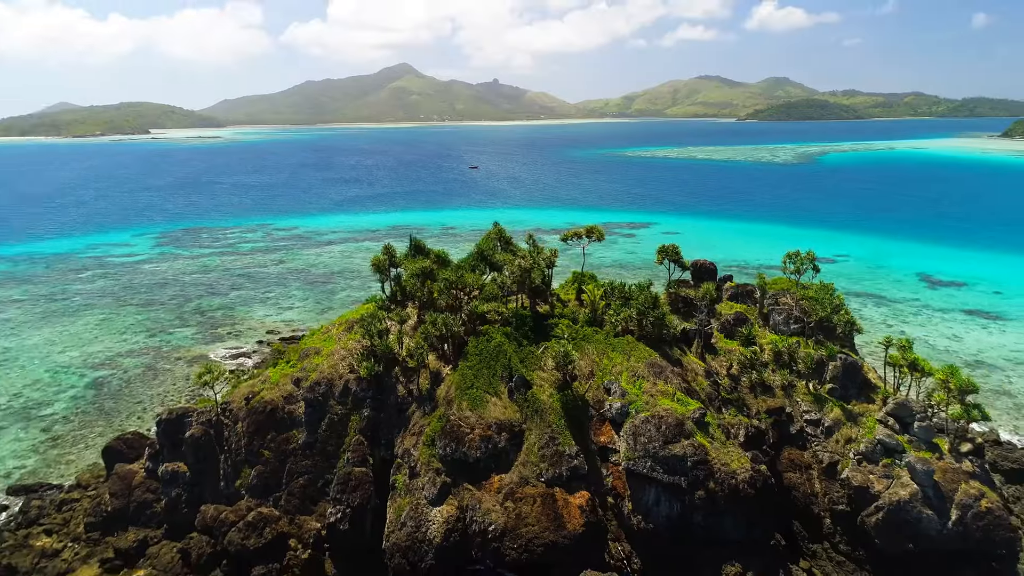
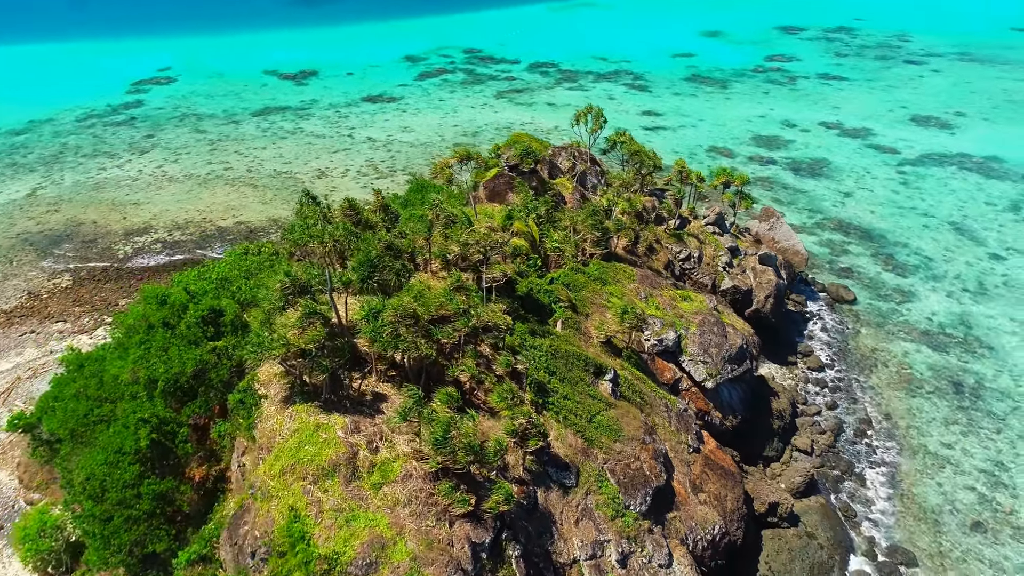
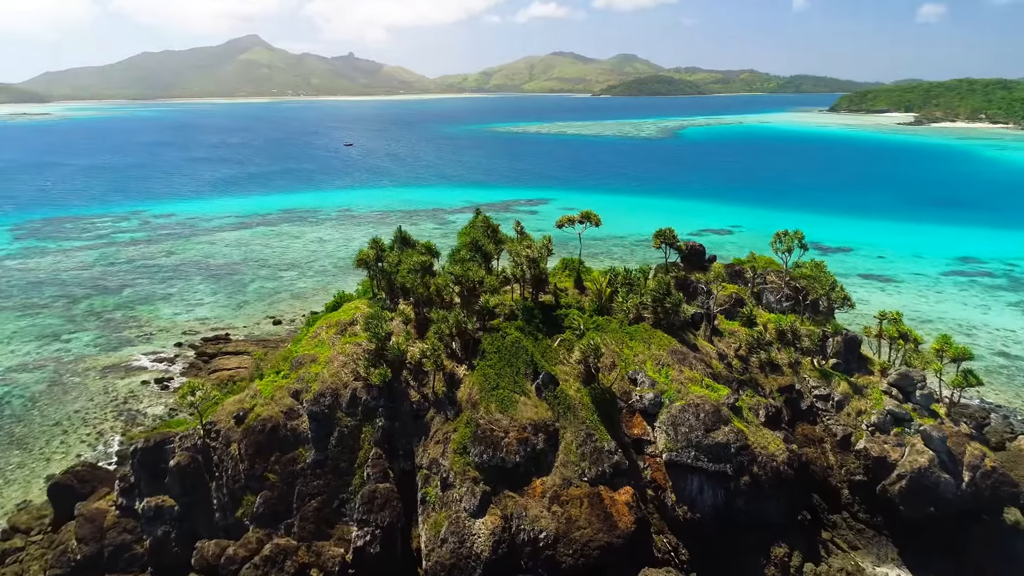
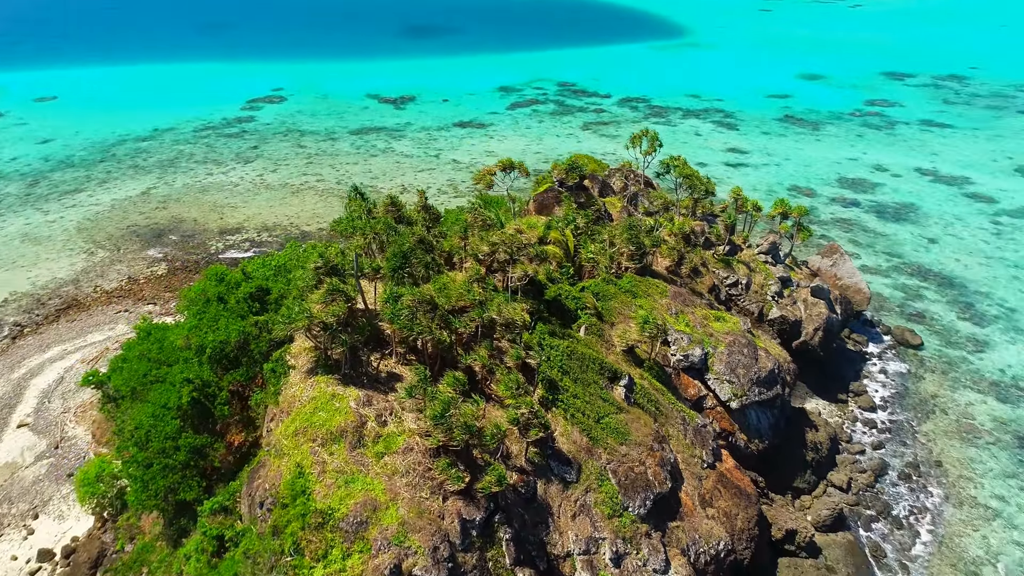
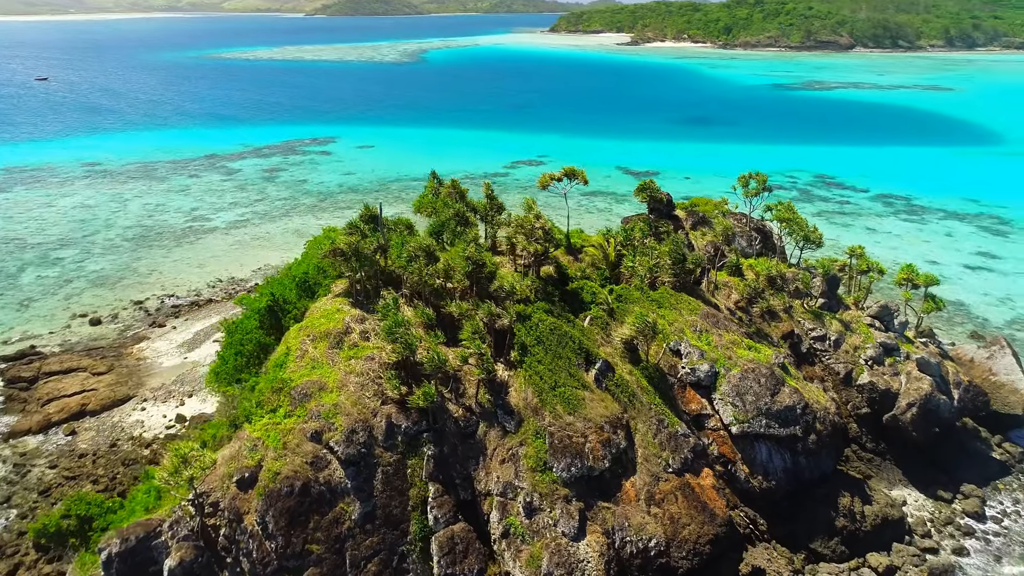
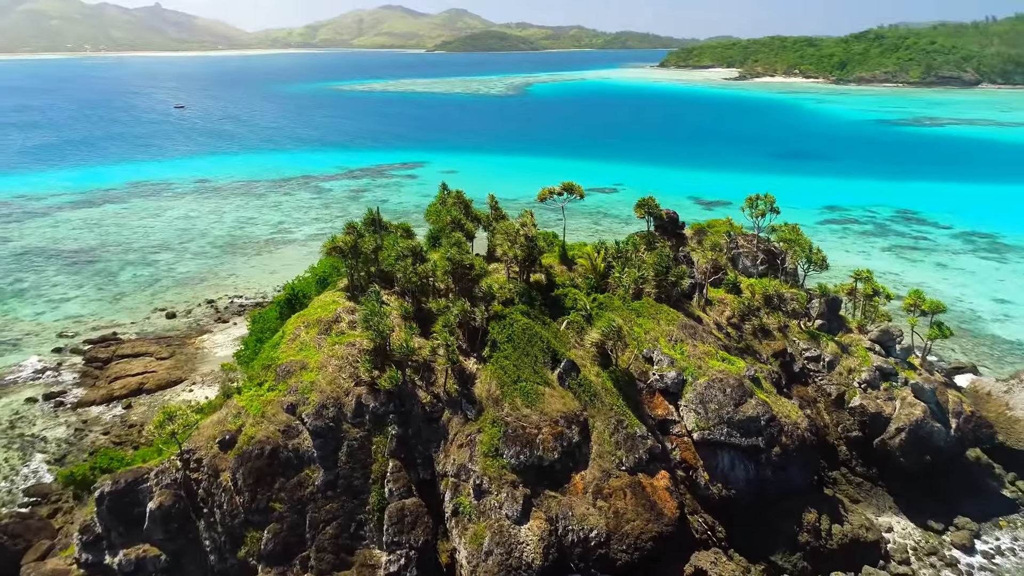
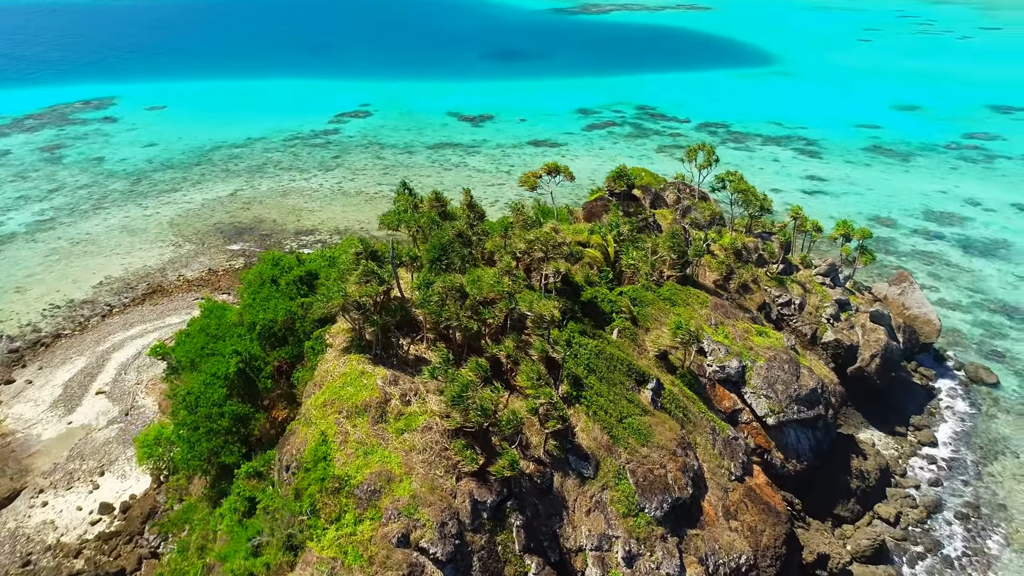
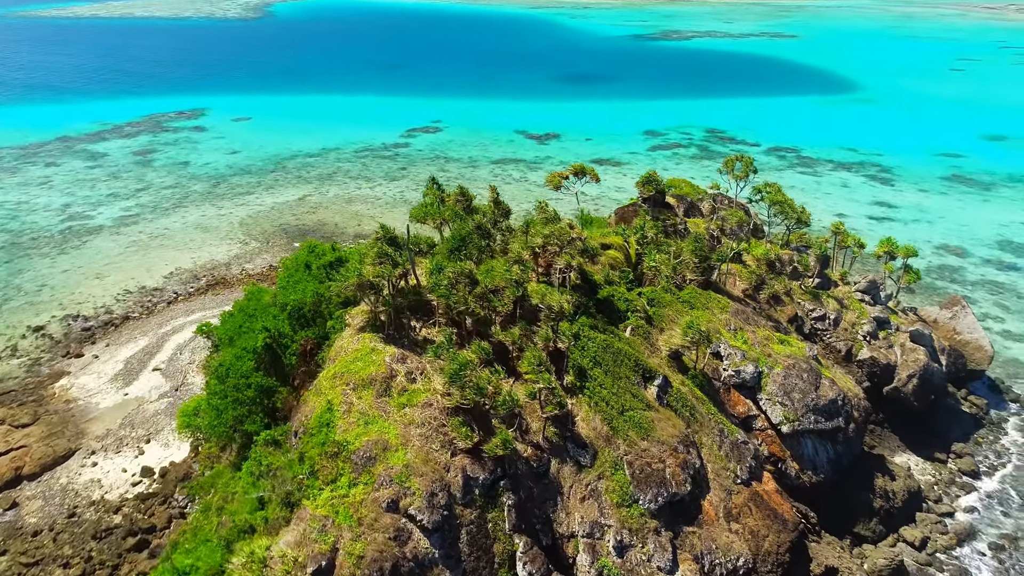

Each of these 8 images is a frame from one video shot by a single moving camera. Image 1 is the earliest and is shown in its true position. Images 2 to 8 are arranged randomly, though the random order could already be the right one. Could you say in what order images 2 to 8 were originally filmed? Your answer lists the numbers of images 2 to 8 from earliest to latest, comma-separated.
3, 6, 5, 8, 7, 4, 2
